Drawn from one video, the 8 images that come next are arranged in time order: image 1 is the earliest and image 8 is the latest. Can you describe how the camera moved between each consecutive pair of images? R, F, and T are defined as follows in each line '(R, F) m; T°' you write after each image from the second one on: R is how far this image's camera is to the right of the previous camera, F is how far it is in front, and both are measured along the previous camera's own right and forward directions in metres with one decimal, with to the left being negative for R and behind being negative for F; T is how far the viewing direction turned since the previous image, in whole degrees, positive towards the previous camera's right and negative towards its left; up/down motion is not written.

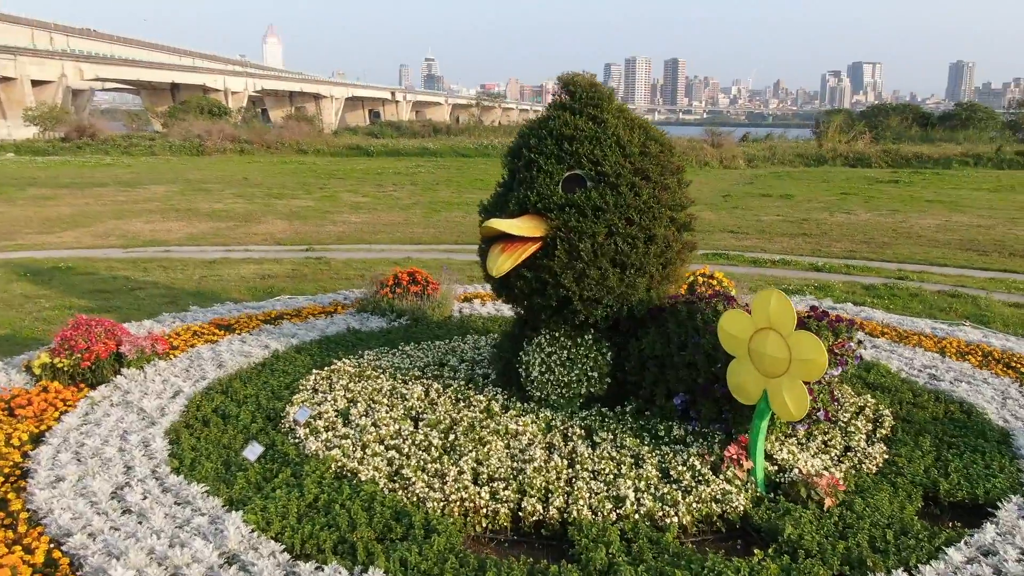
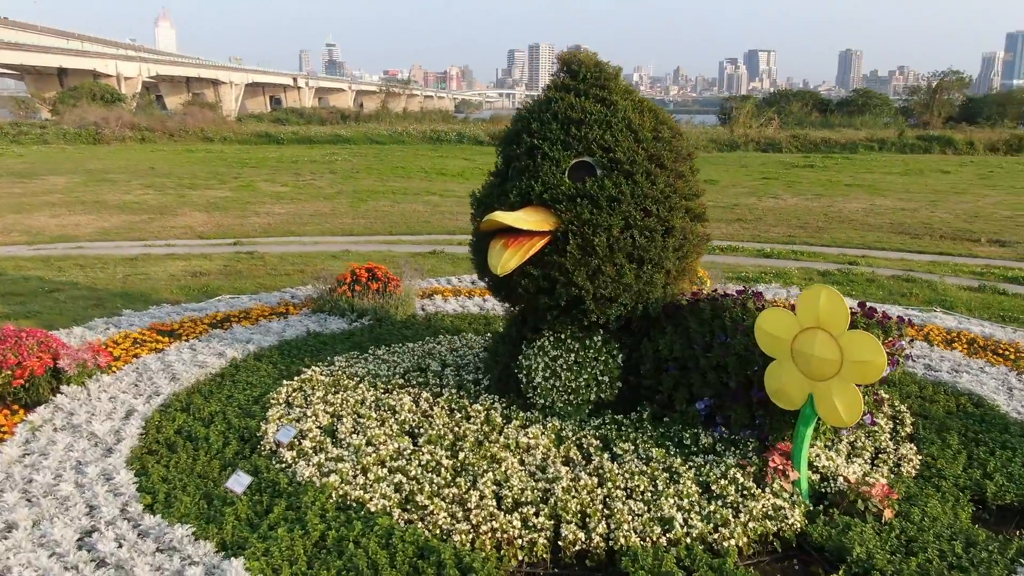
(-0.5, +0.5) m; +6°
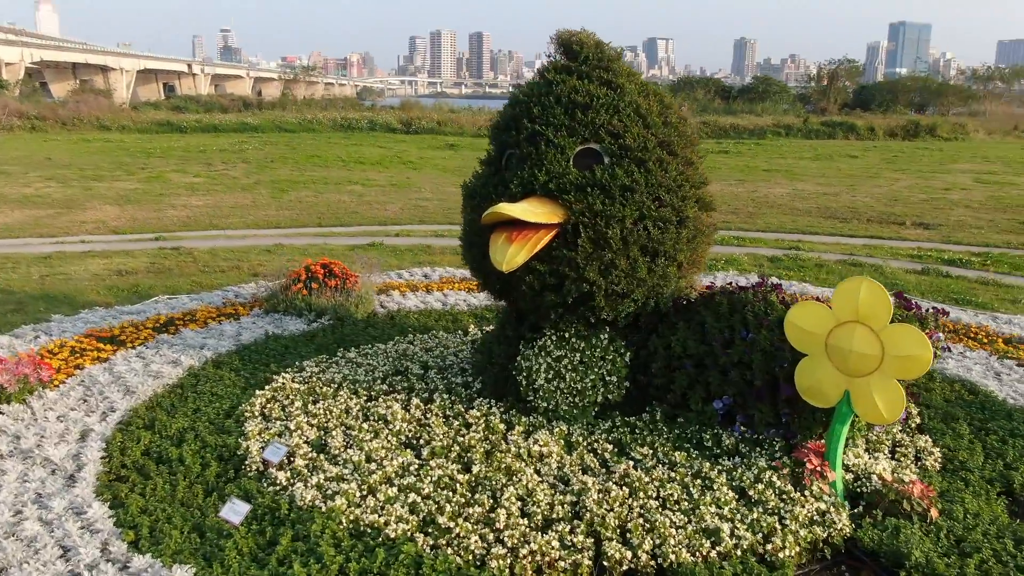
(-0.5, +0.4) m; +6°
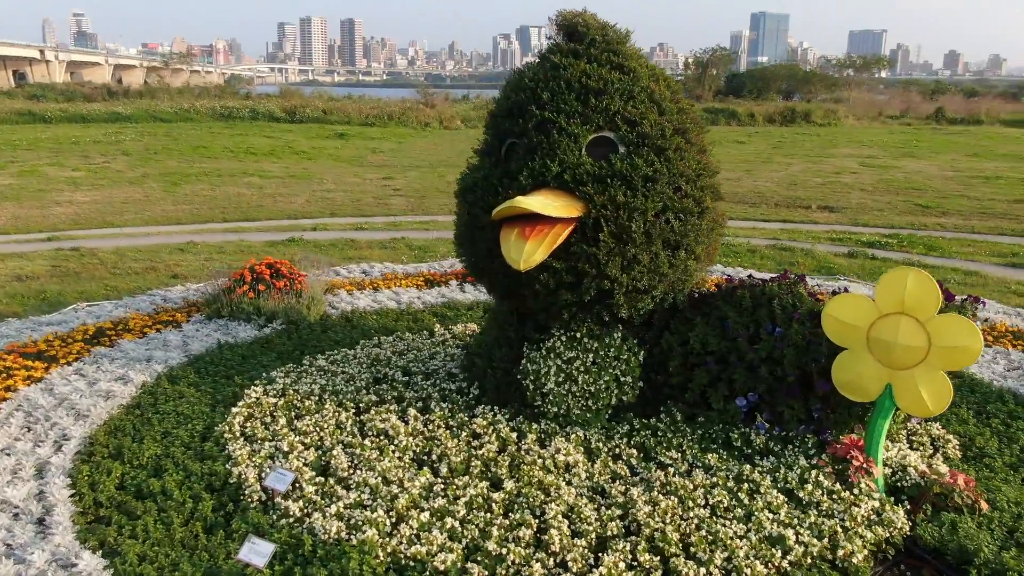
(-0.6, +0.4) m; +8°
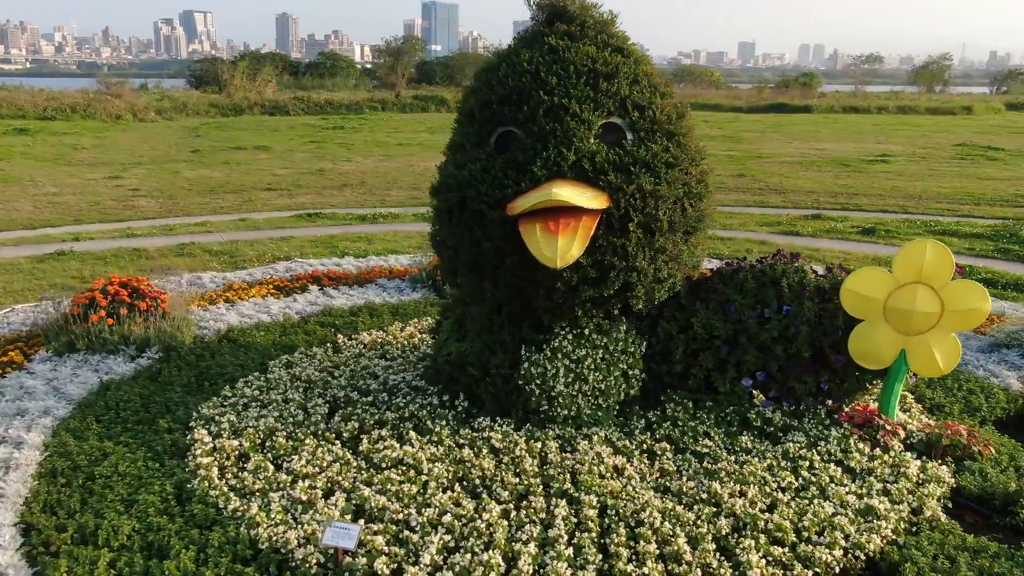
(-1.4, +0.6) m; +19°
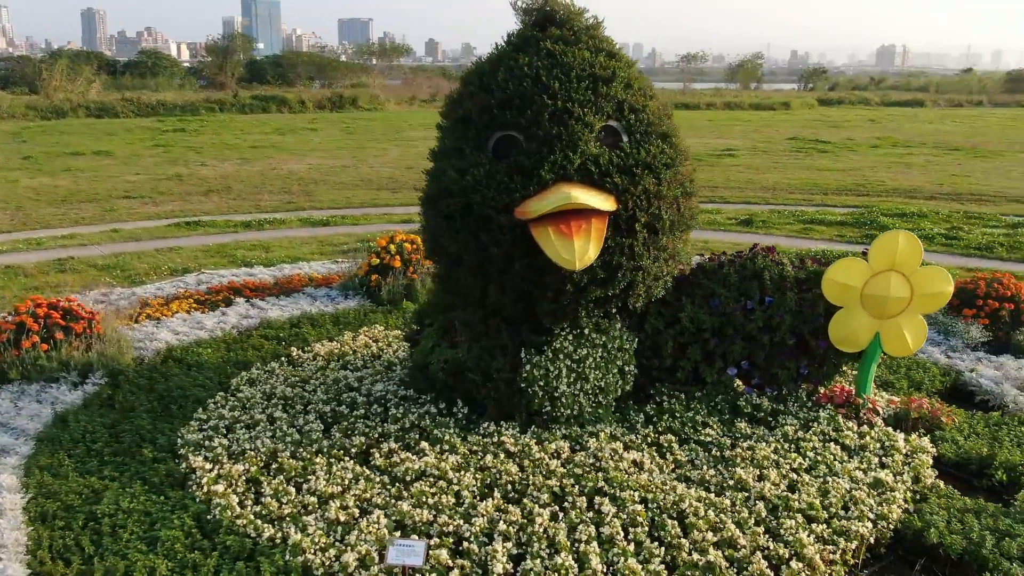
(-0.8, +0.1) m; +10°
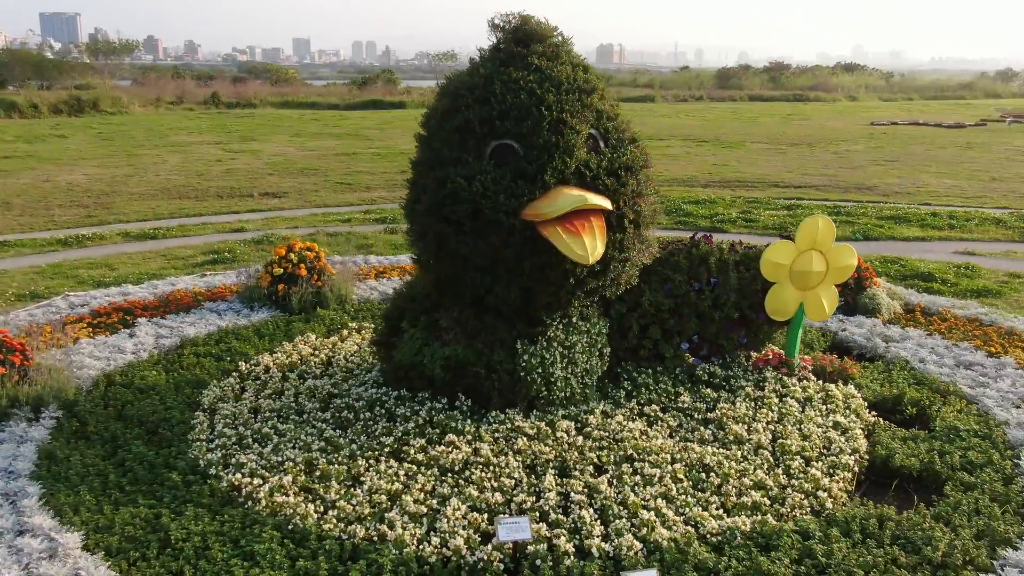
(-1.2, -0.2) m; +16°
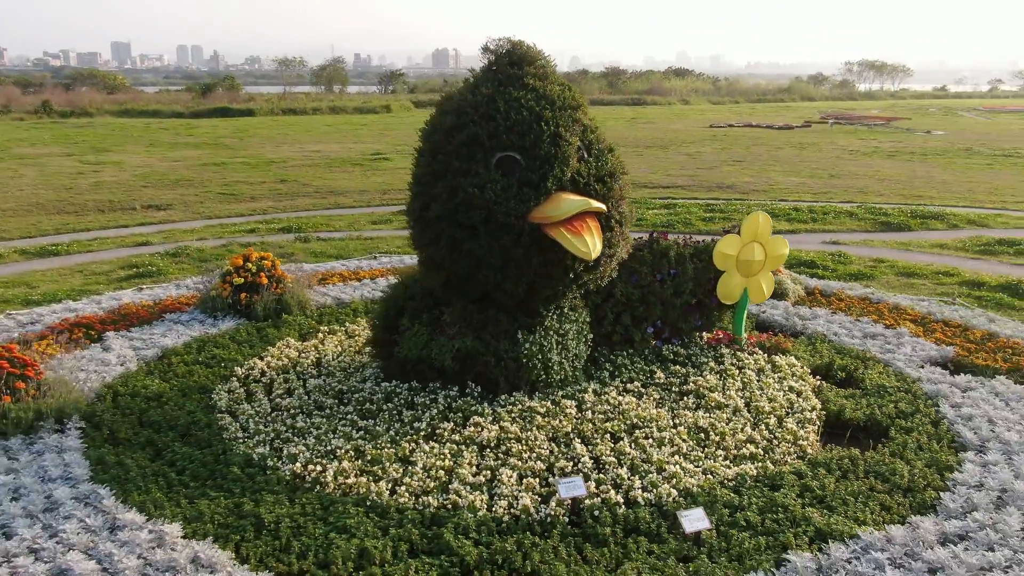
(-0.9, -0.5) m; +10°
